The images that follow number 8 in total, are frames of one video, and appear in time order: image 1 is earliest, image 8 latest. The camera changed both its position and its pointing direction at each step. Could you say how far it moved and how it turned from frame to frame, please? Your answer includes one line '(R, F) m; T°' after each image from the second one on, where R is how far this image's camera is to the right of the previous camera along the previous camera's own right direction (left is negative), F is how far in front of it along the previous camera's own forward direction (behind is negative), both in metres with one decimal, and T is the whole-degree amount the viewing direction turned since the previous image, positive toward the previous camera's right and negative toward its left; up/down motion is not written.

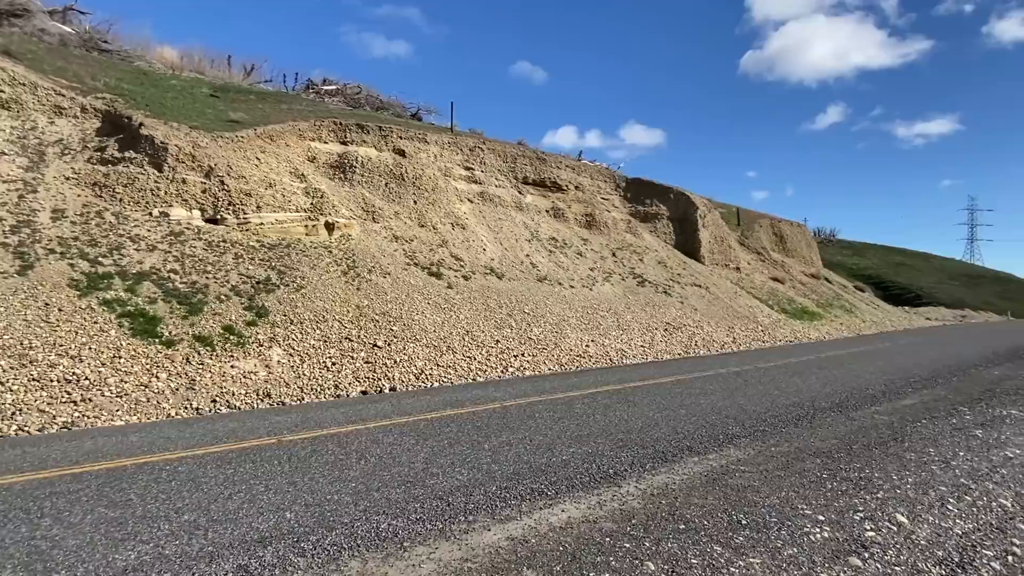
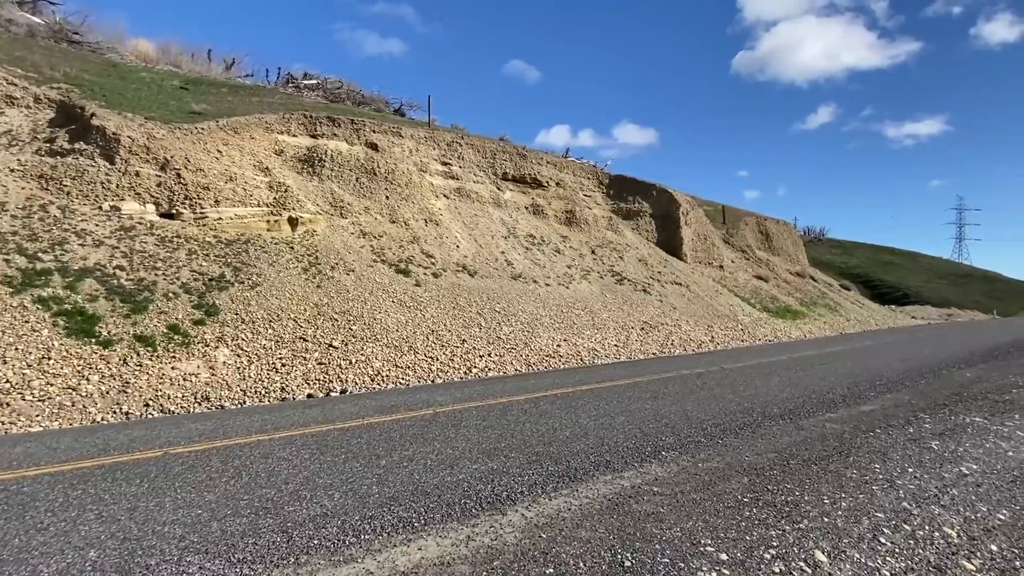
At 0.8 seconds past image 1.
(+0.7, +0.5) m; +1°
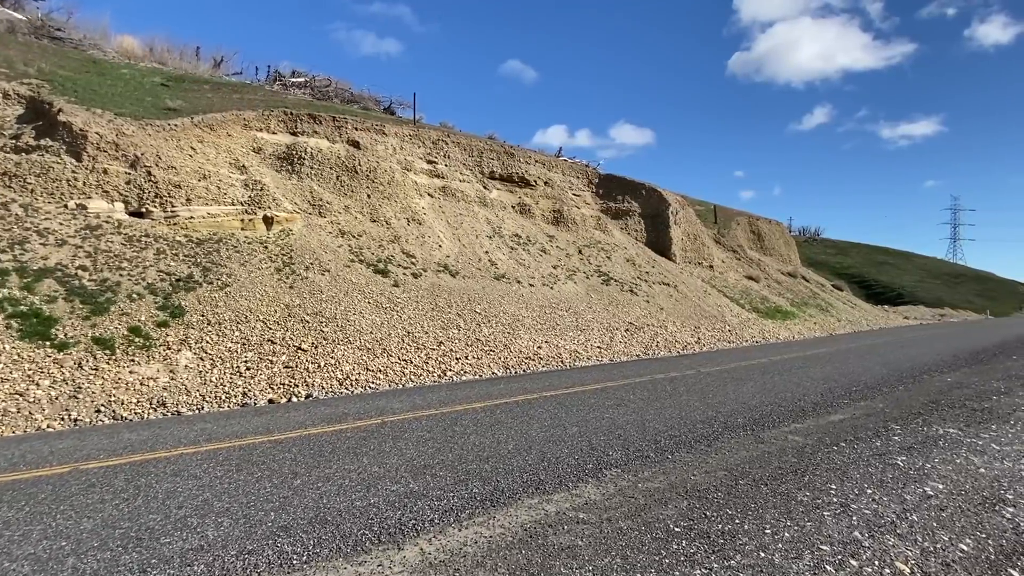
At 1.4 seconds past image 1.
(+0.5, +0.3) m; 0°
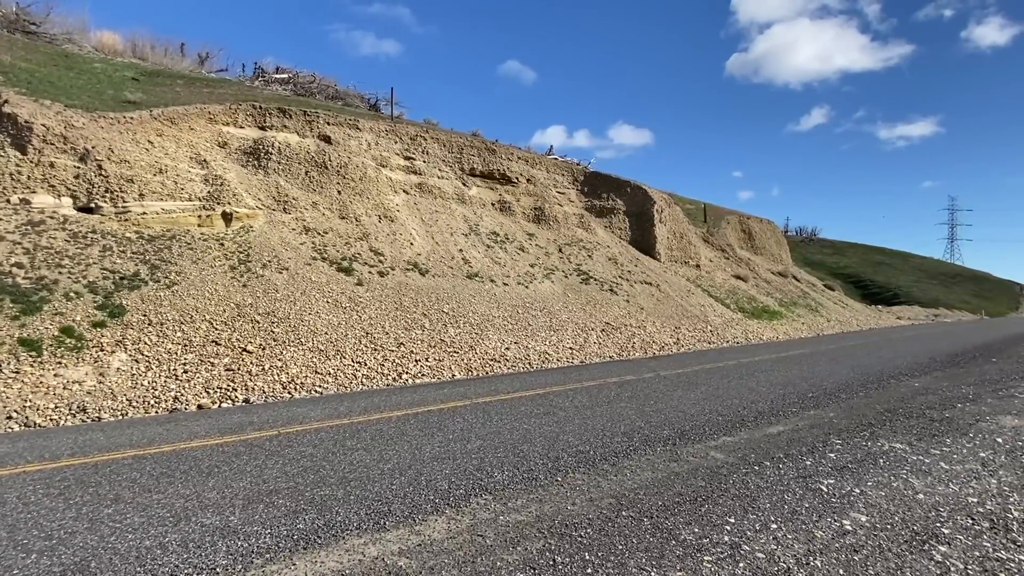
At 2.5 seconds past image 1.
(+0.8, +0.6) m; 0°
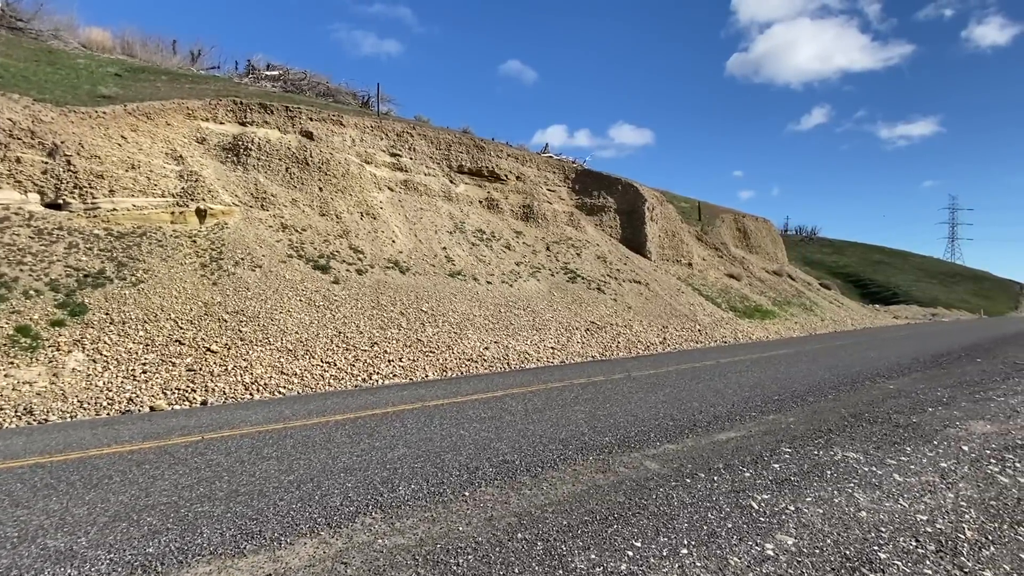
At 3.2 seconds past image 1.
(+0.6, +0.3) m; 0°
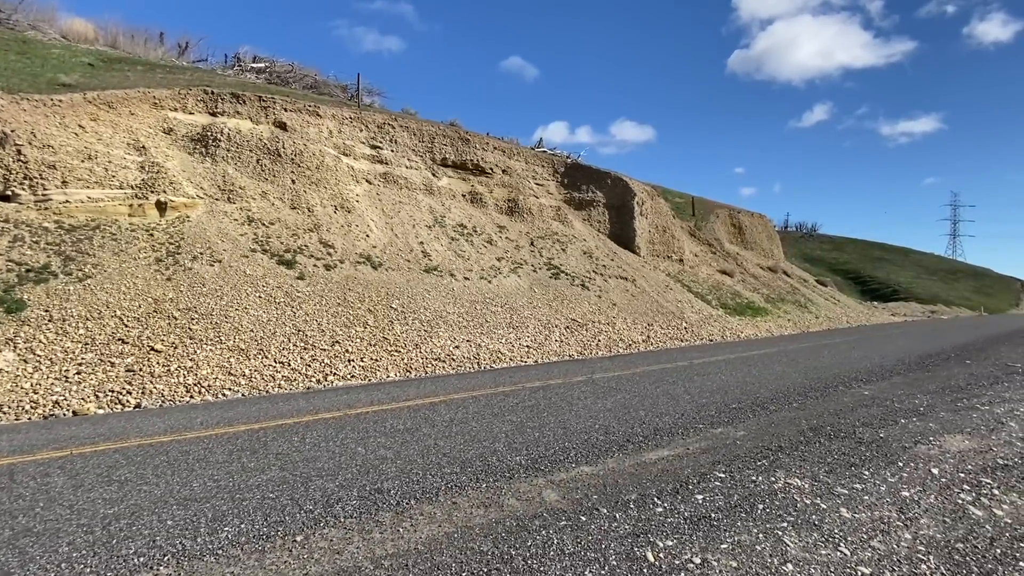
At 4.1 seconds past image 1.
(+0.7, +0.6) m; 0°
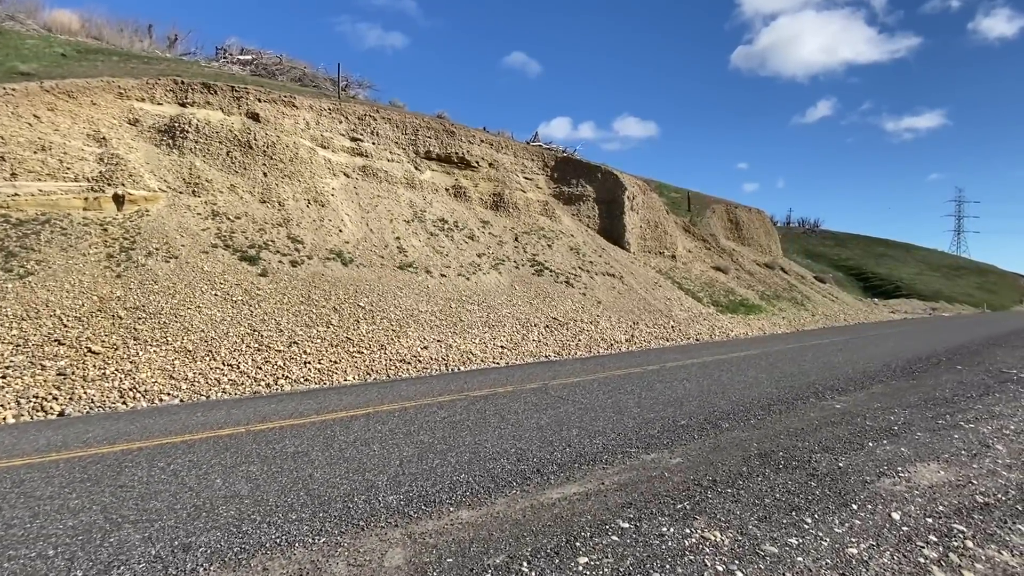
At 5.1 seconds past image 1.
(+0.7, +0.6) m; 0°
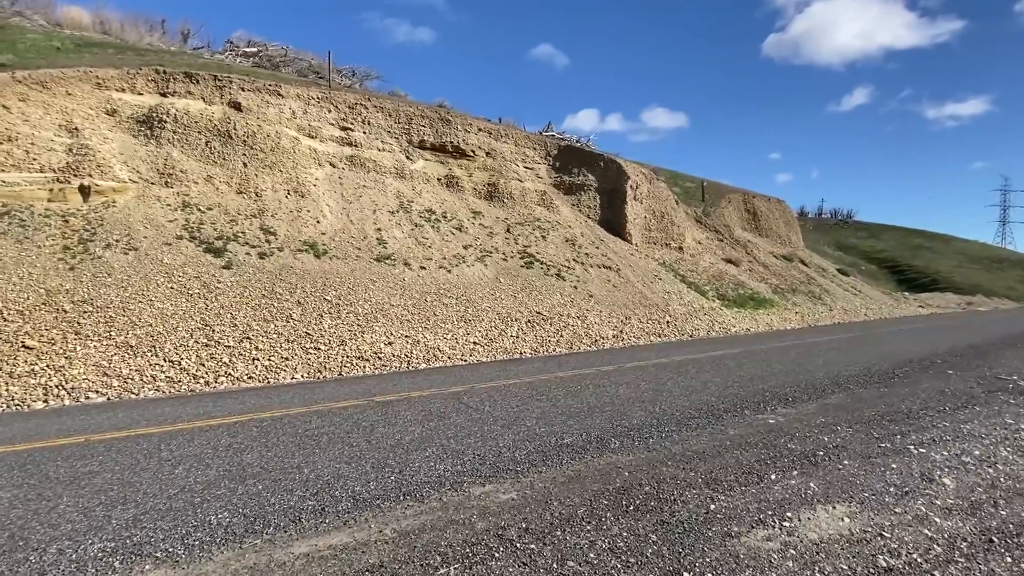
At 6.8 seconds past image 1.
(+1.2, +0.7) m; -3°
